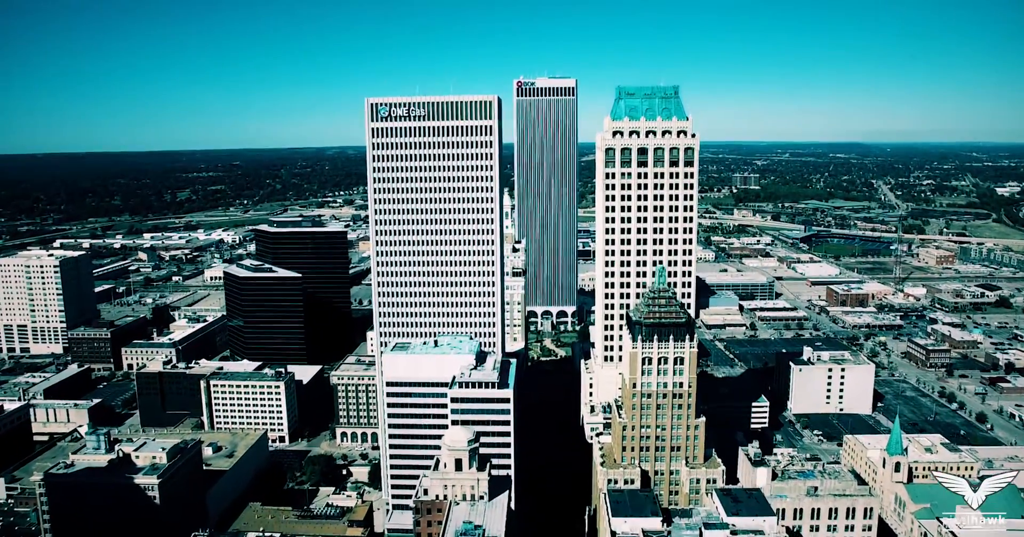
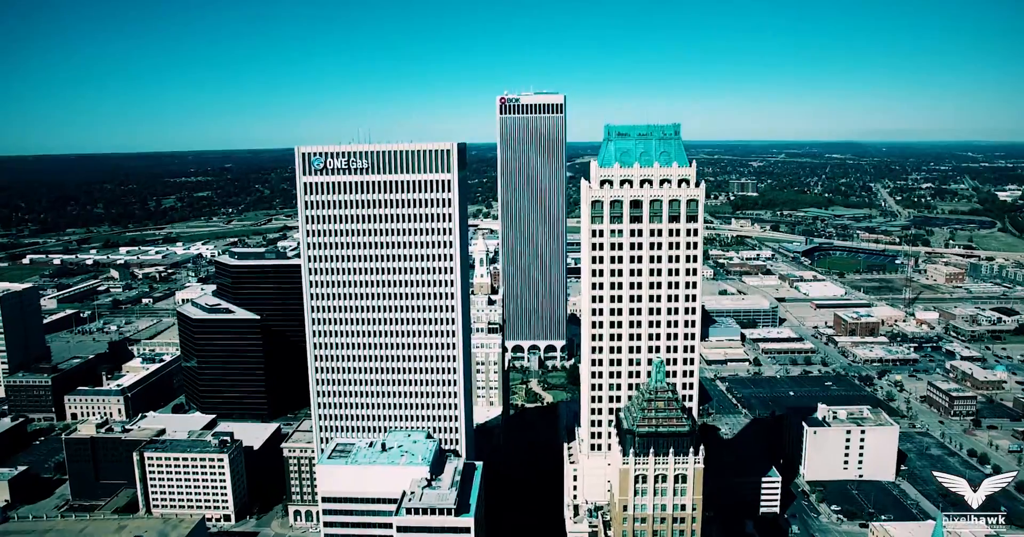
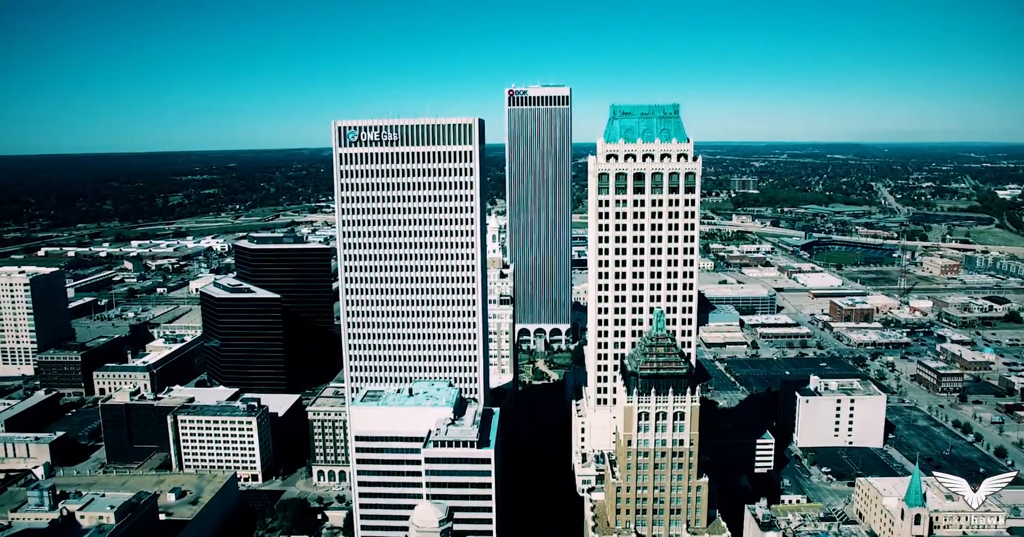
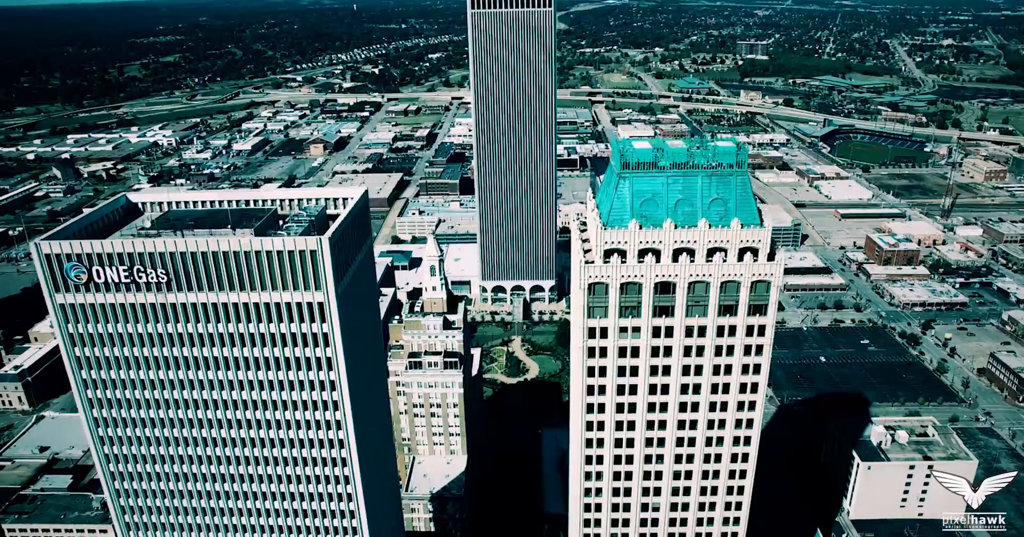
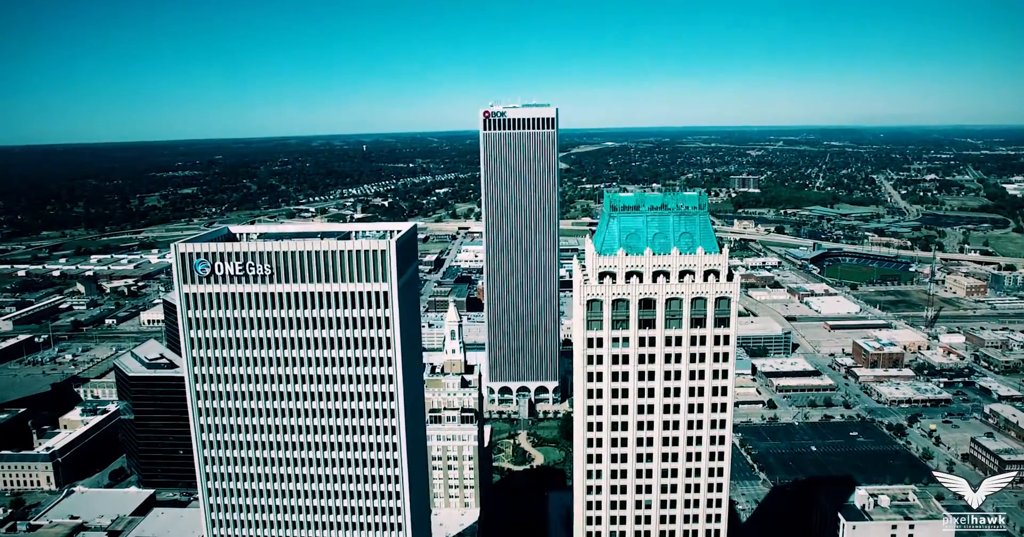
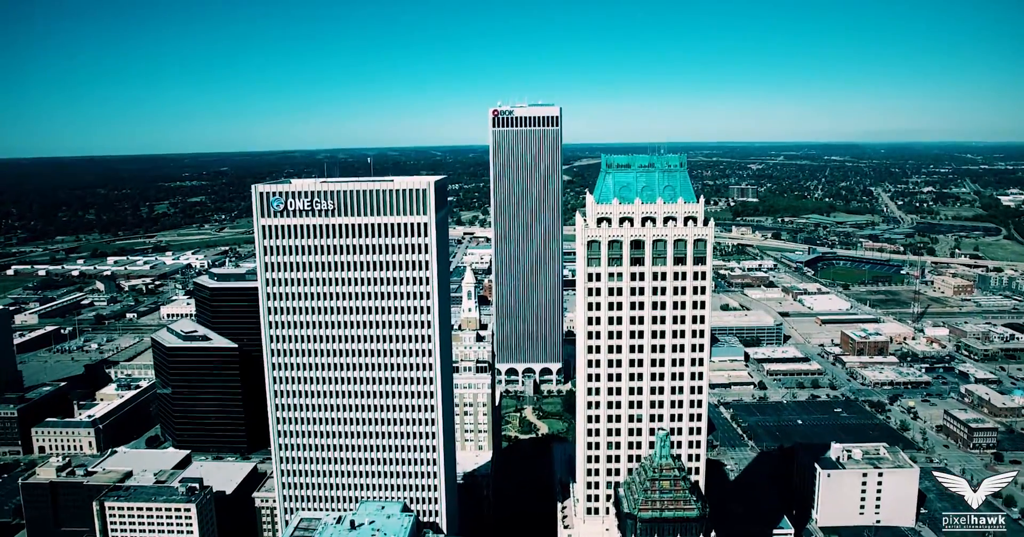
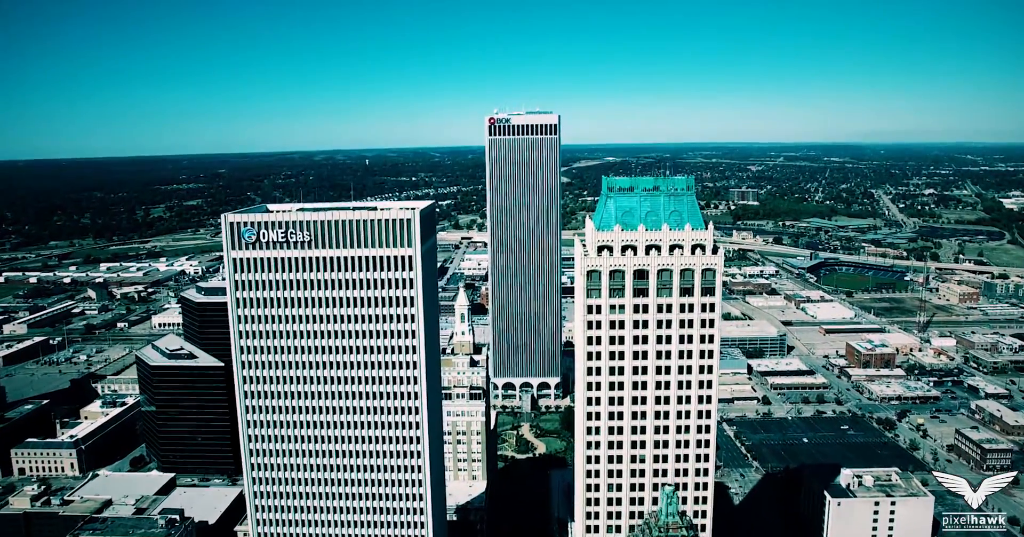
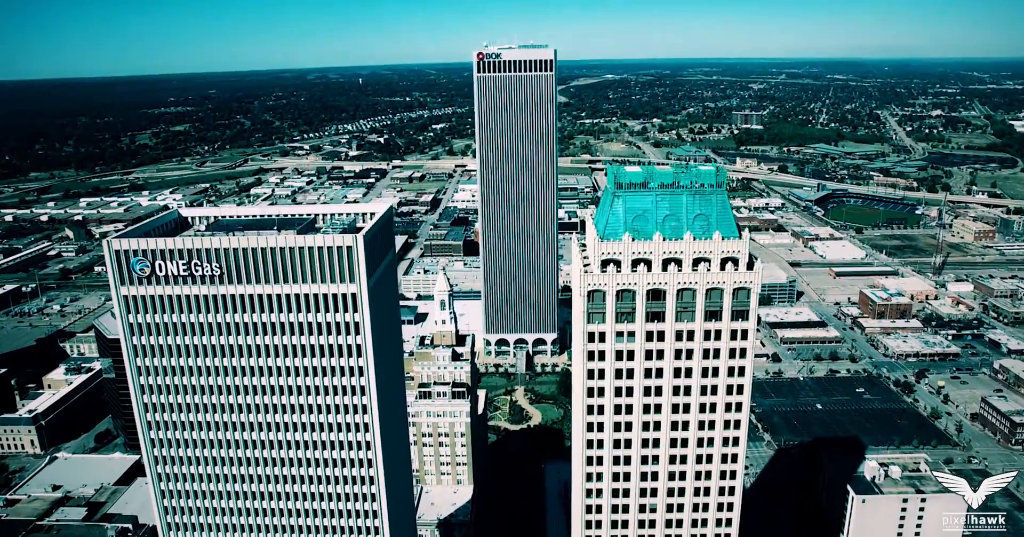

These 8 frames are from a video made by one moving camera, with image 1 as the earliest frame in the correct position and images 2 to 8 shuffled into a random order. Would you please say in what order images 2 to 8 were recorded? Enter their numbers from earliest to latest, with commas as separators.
3, 2, 6, 7, 5, 8, 4
